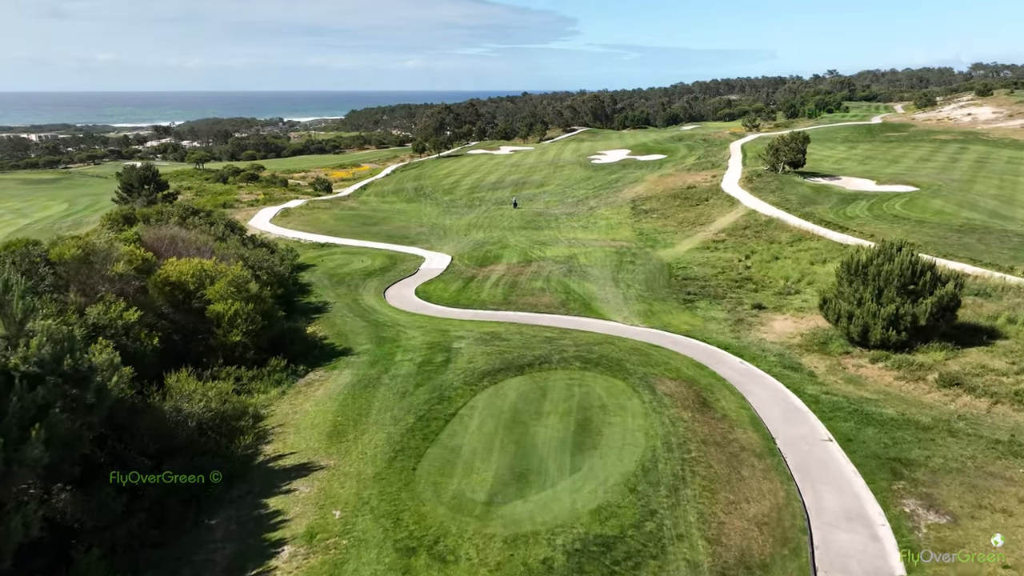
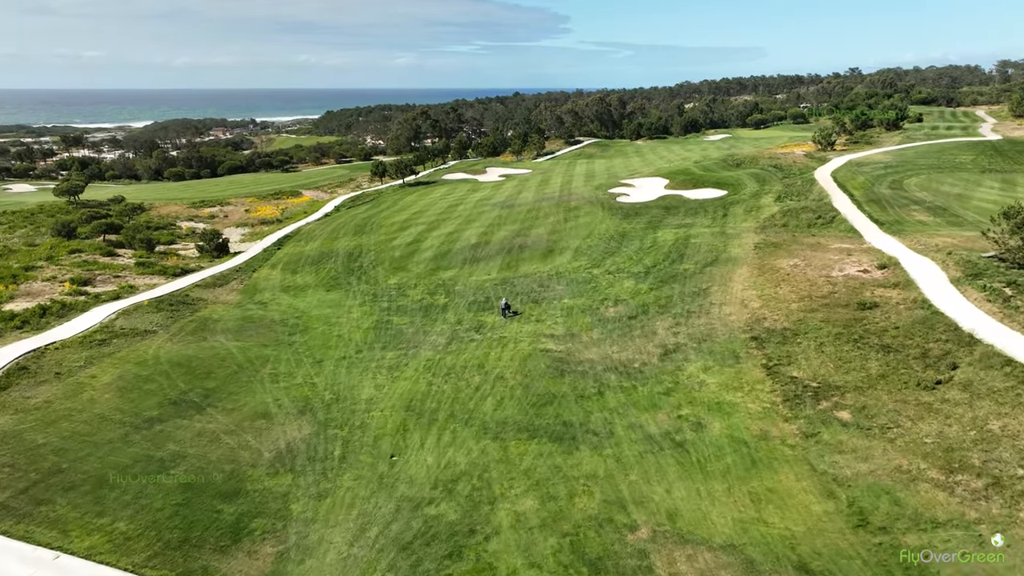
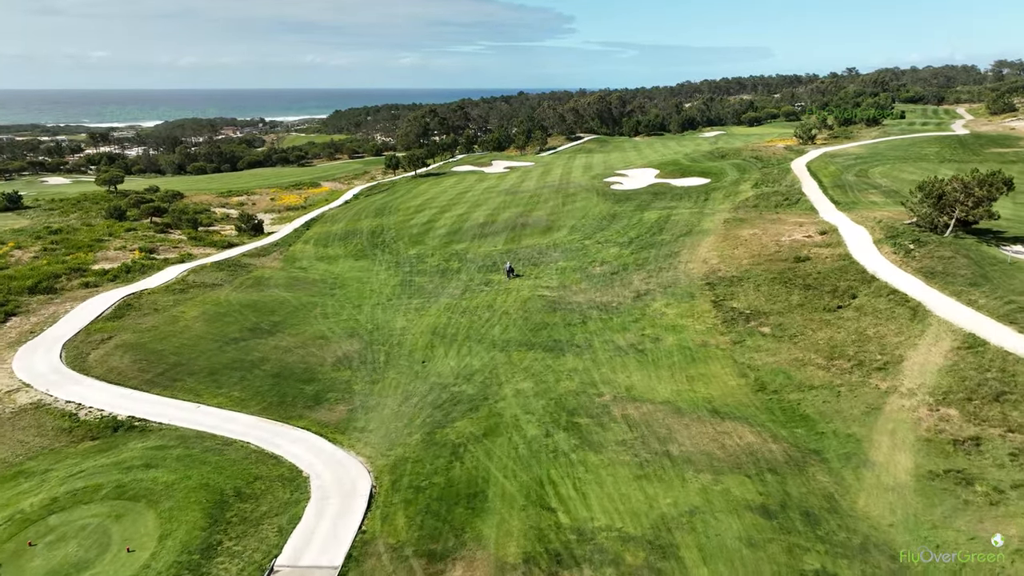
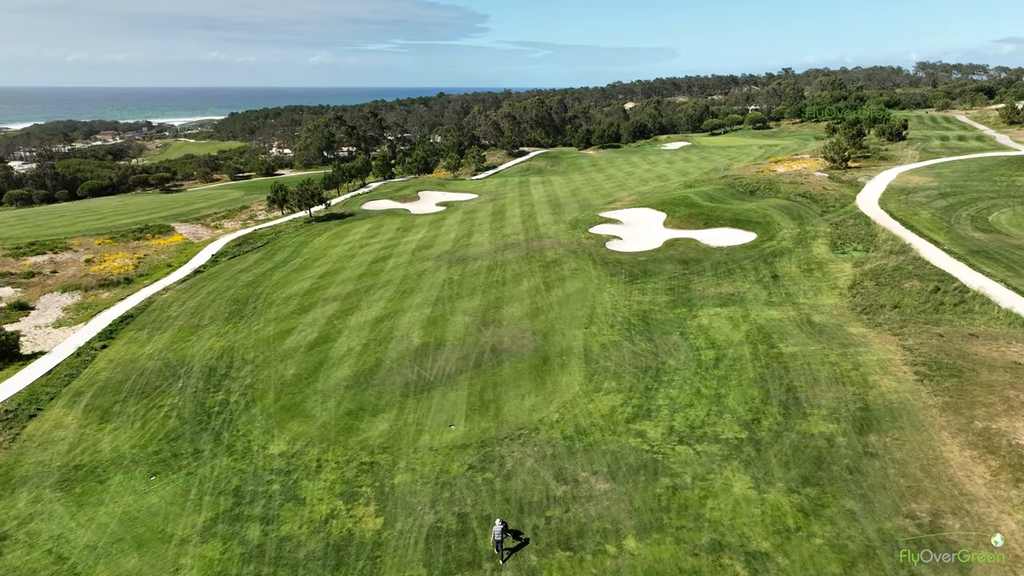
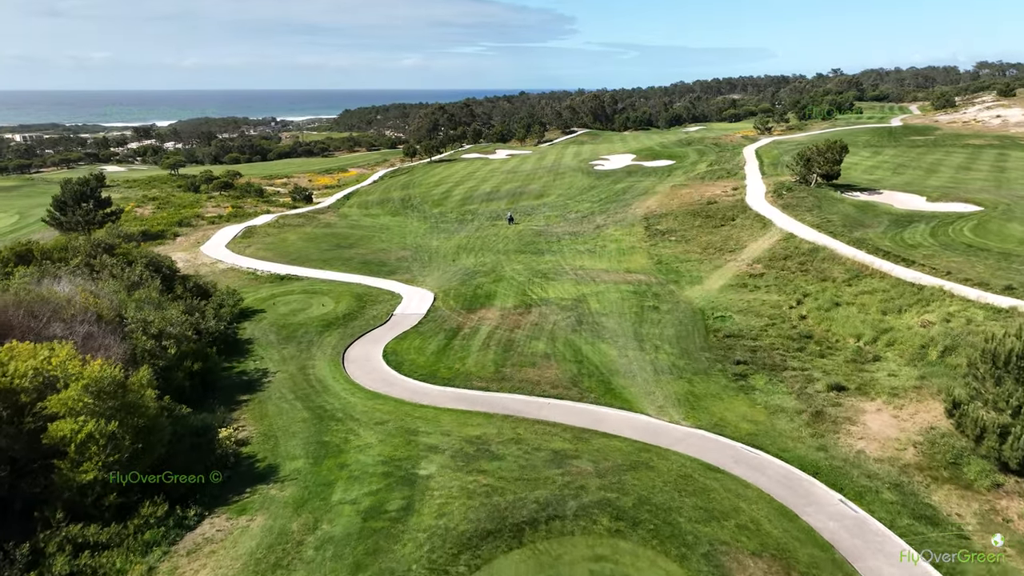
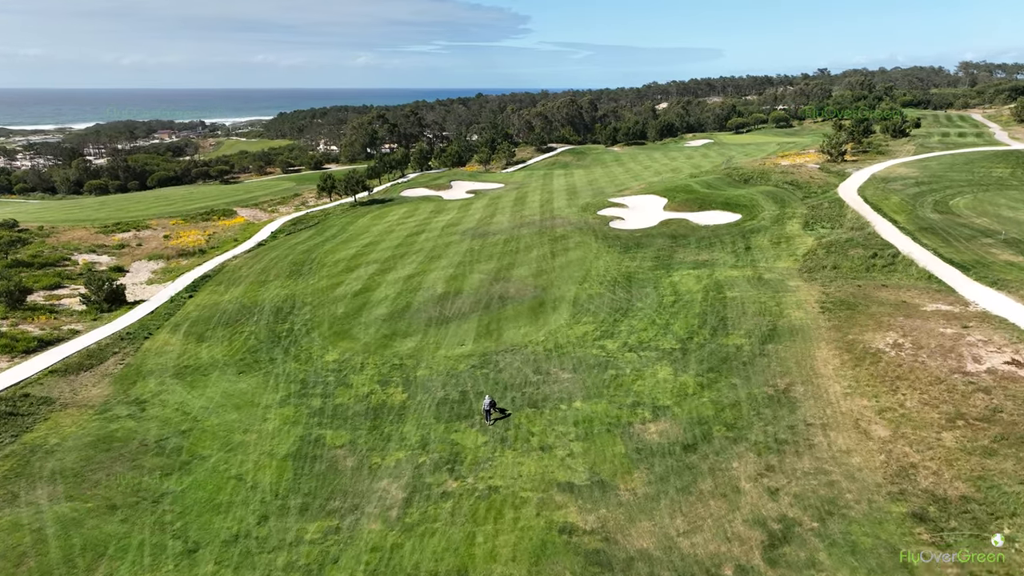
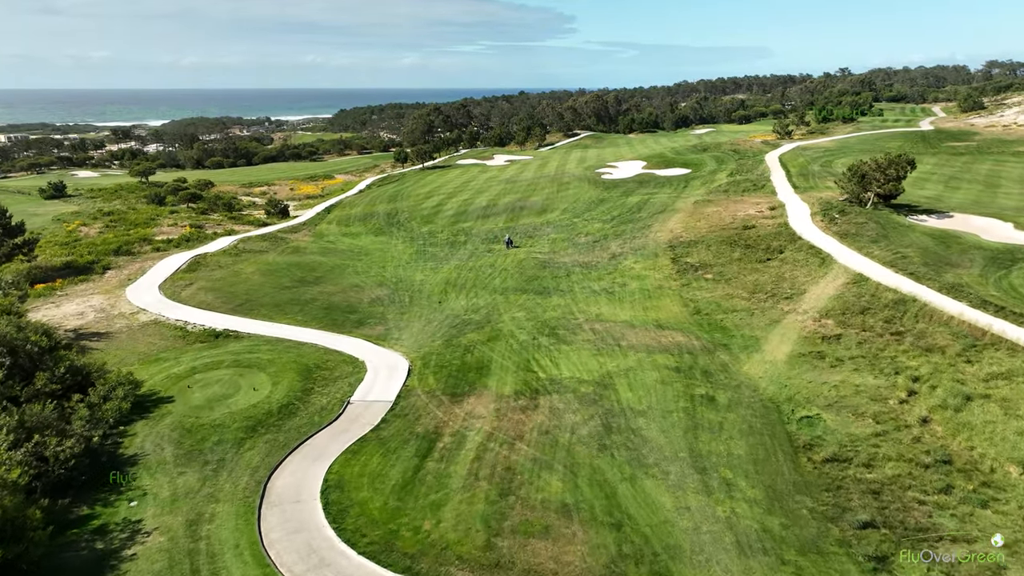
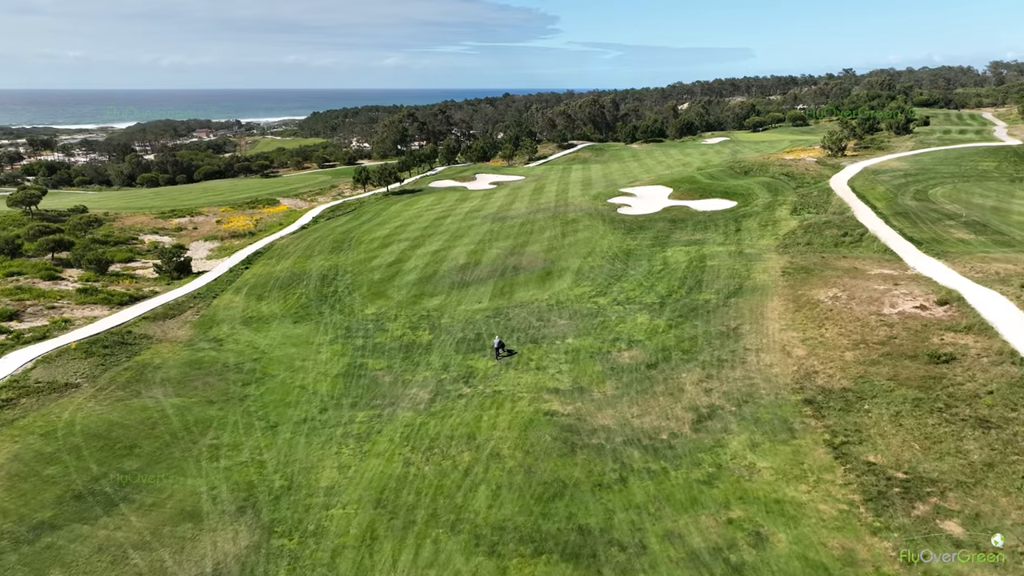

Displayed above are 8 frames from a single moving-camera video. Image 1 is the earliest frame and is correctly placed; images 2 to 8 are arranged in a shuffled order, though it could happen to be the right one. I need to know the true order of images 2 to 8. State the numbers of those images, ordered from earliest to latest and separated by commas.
5, 7, 3, 2, 8, 6, 4
